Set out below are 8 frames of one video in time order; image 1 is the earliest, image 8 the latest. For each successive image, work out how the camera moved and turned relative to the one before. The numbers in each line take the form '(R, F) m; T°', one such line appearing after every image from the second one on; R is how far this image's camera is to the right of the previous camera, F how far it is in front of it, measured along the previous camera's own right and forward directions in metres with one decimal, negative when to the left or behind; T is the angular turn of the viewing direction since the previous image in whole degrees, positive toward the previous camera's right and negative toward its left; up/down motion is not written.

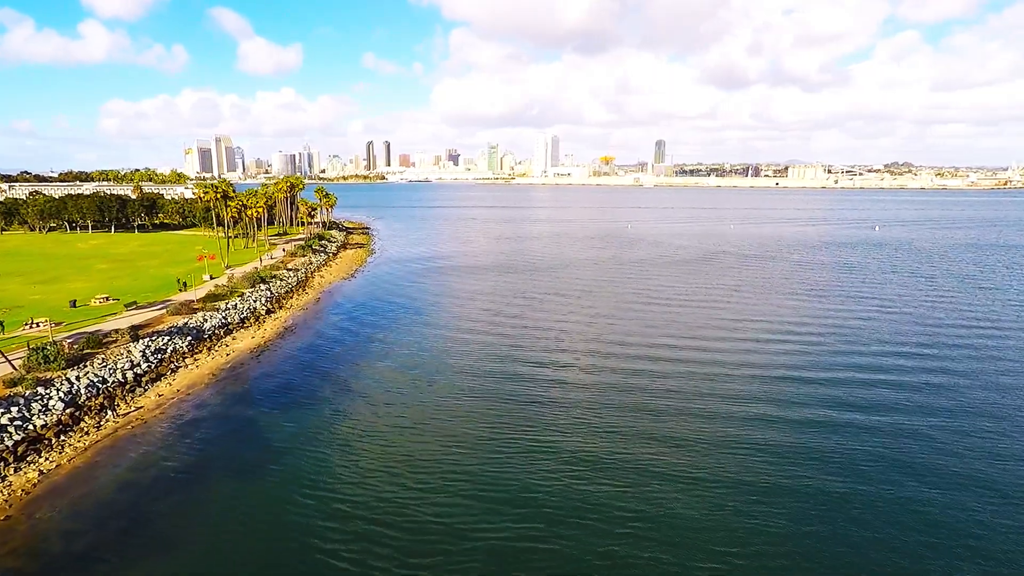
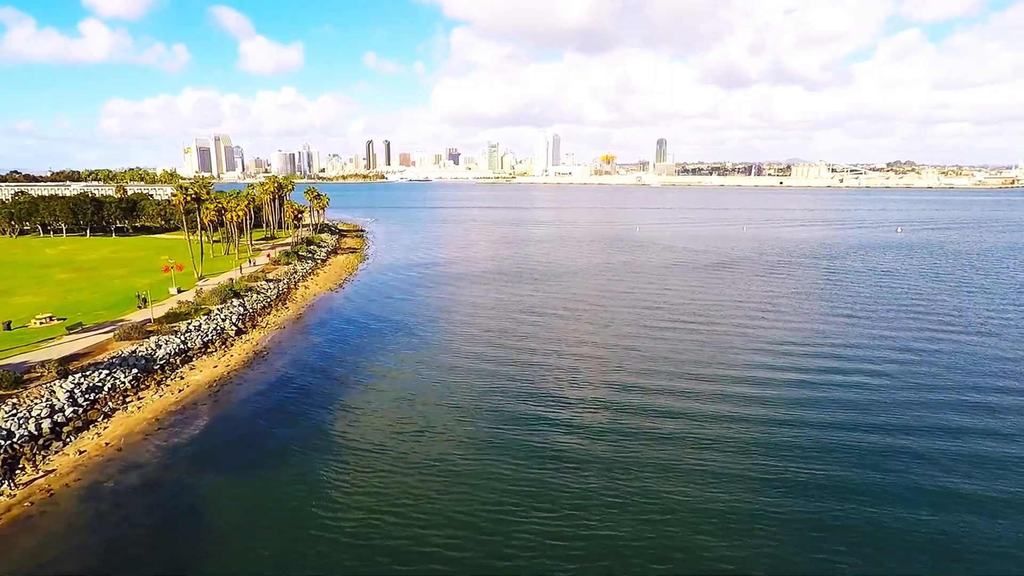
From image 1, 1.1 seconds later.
(-0.3, +5.9) m; 0°
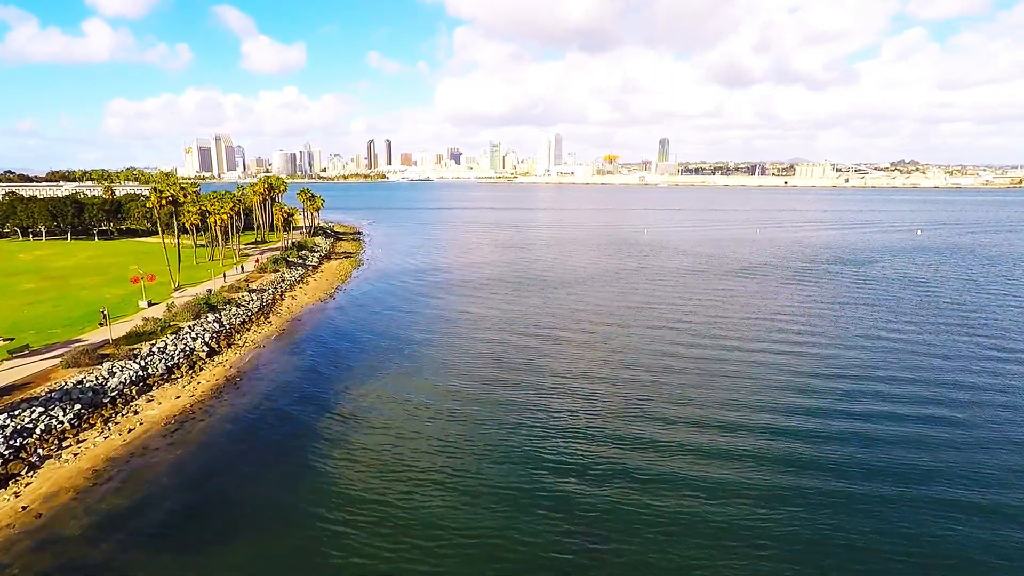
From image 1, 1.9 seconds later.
(-0.3, +4.7) m; 0°
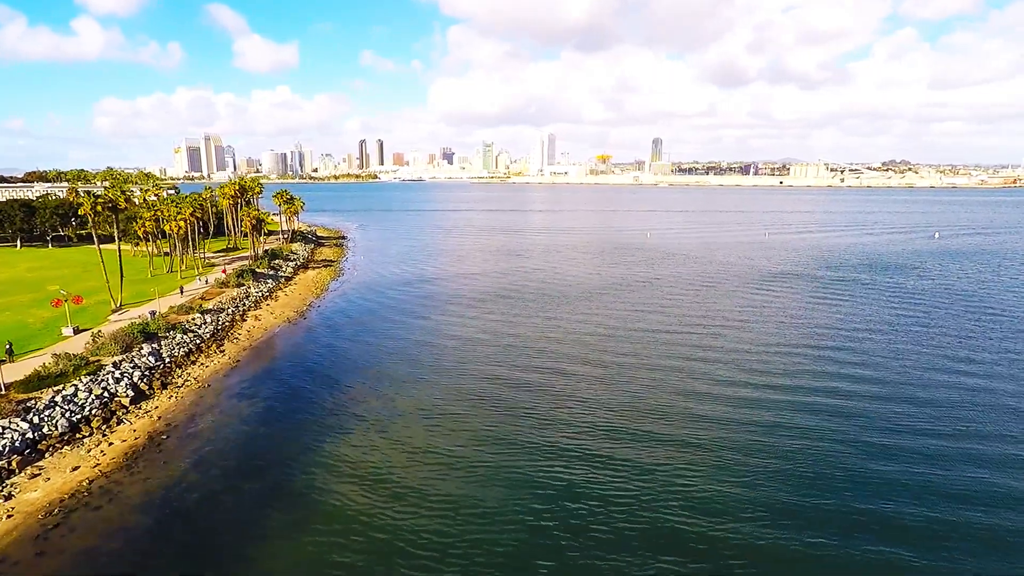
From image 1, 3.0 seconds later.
(-0.4, +7.0) m; +1°
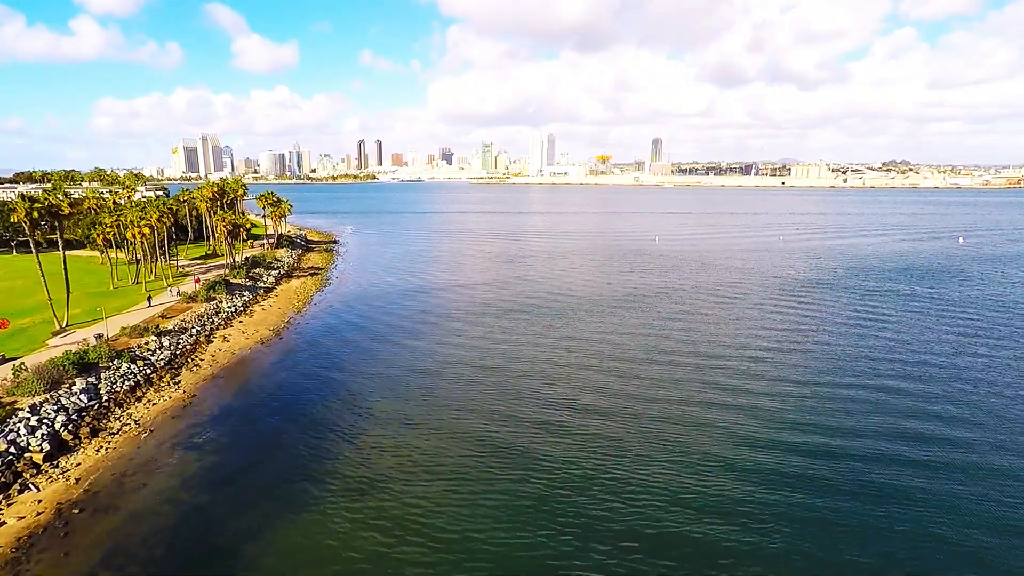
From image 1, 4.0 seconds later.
(-0.4, +5.7) m; 0°
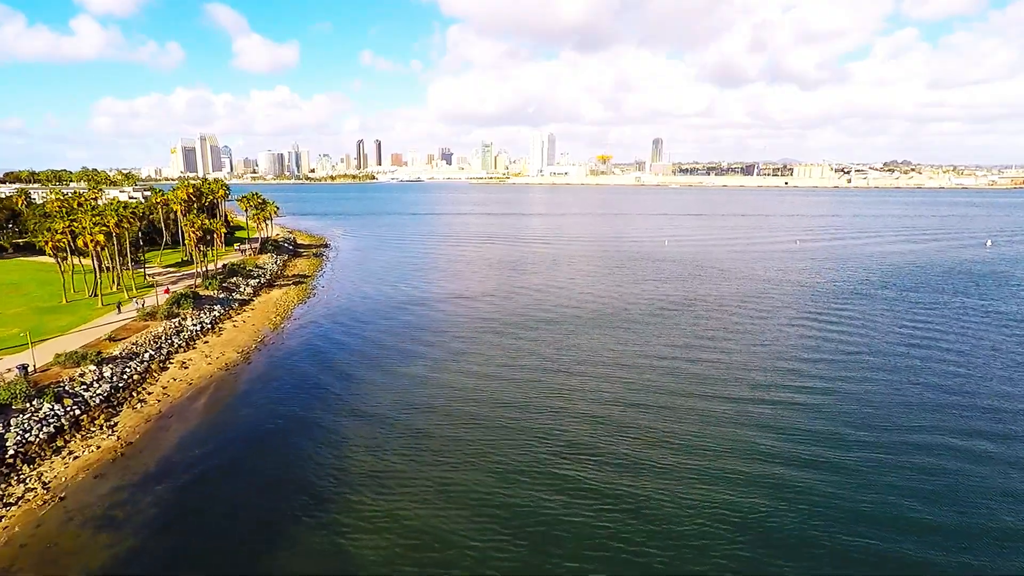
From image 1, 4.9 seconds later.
(-0.3, +5.7) m; 0°
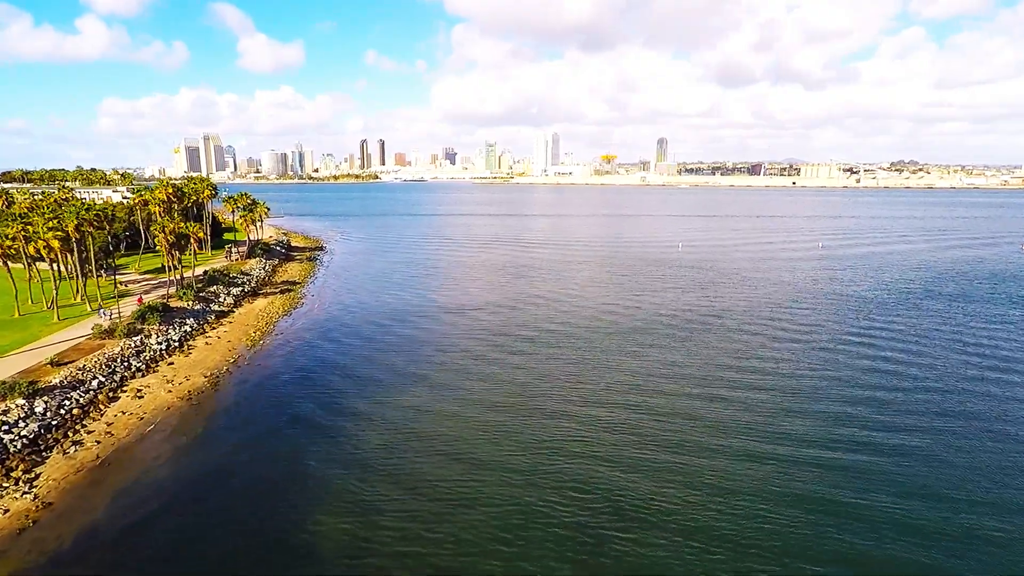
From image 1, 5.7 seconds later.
(-0.4, +5.2) m; 0°
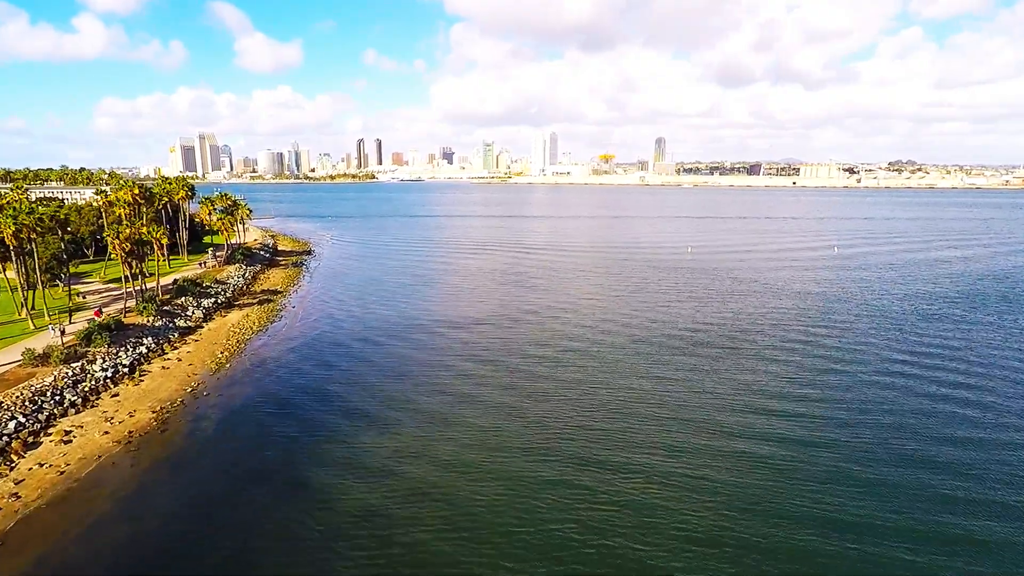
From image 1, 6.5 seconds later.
(-0.4, +5.2) m; 0°
